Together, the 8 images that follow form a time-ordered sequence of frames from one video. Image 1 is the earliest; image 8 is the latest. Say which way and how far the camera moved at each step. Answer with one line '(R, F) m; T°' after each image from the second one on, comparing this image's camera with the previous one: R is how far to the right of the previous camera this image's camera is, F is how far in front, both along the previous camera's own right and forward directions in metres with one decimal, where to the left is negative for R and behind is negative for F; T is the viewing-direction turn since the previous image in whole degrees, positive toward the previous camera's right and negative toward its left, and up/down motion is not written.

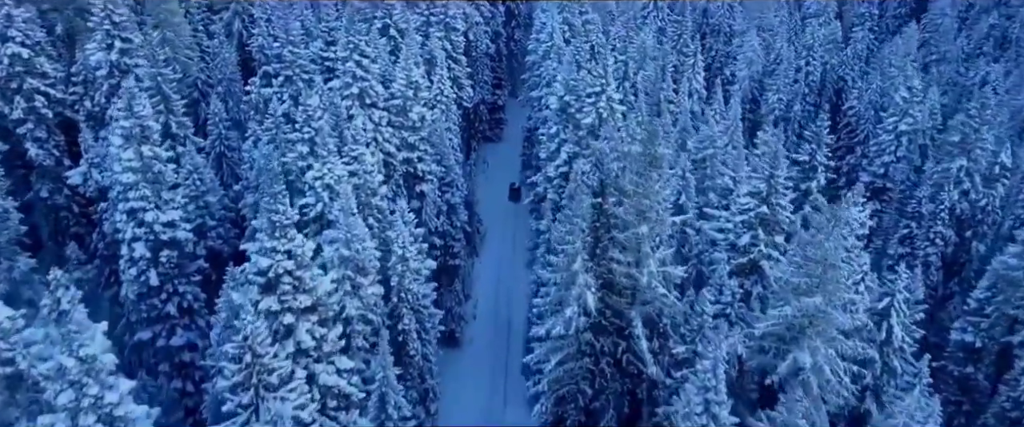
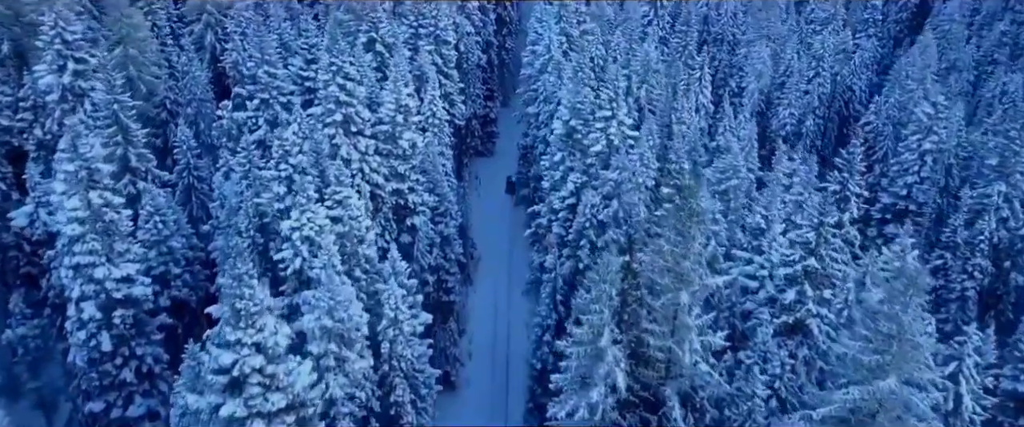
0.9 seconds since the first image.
(-0.8, +4.5) m; +1°
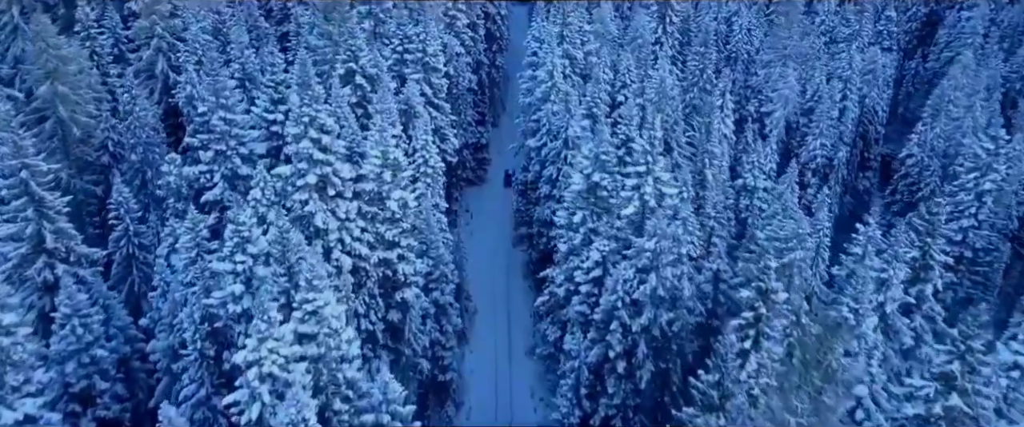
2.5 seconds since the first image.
(-1.3, +7.5) m; +1°
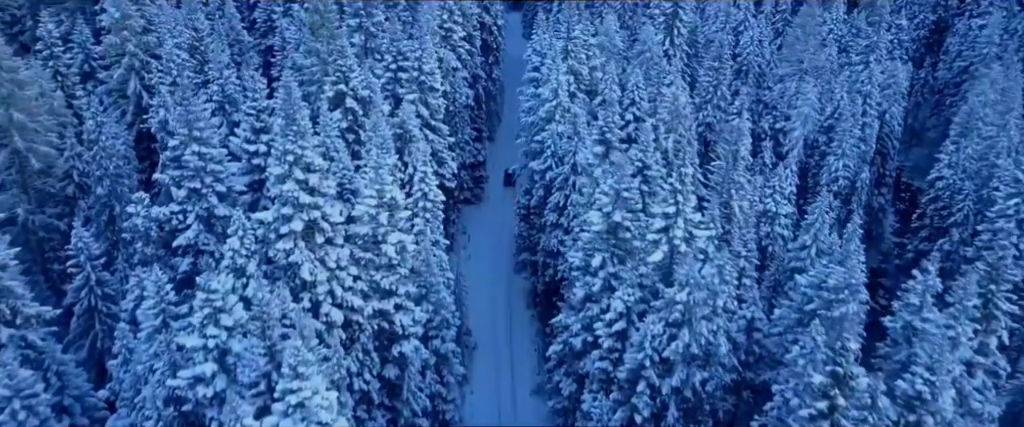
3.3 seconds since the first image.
(-0.8, +3.9) m; +1°
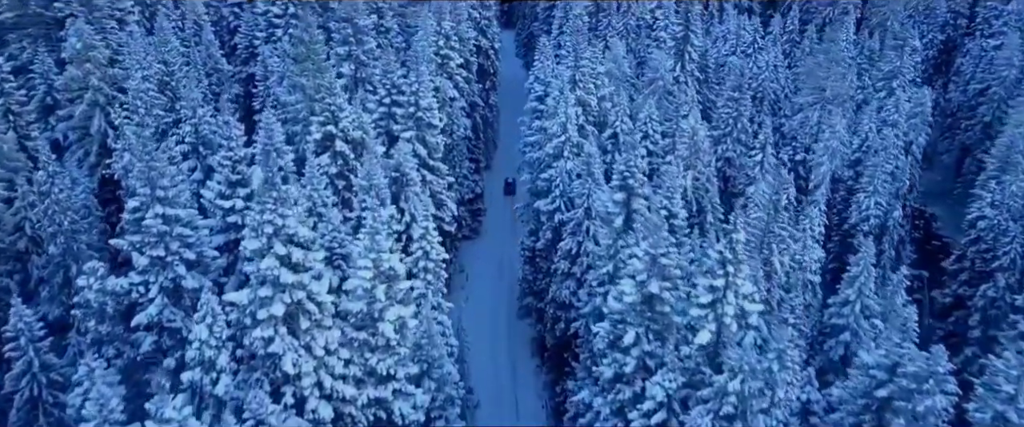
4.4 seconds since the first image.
(-0.9, +4.5) m; +1°
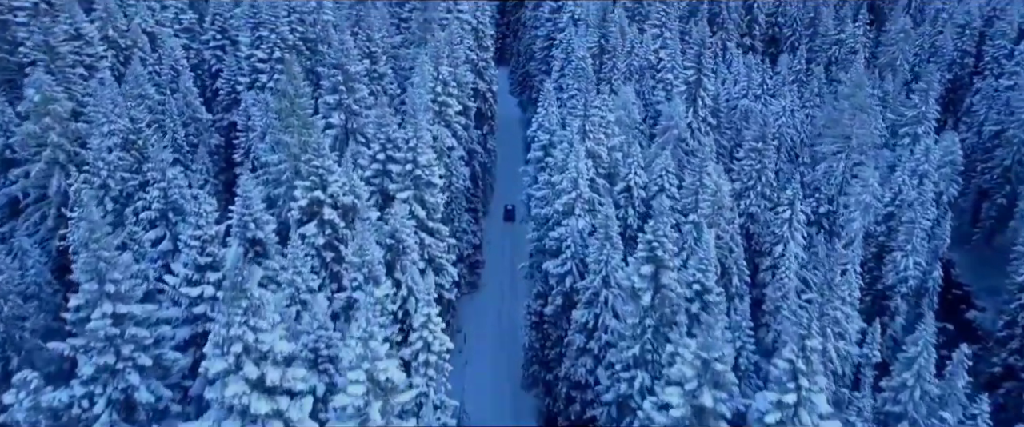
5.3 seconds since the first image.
(-0.8, +4.4) m; +1°
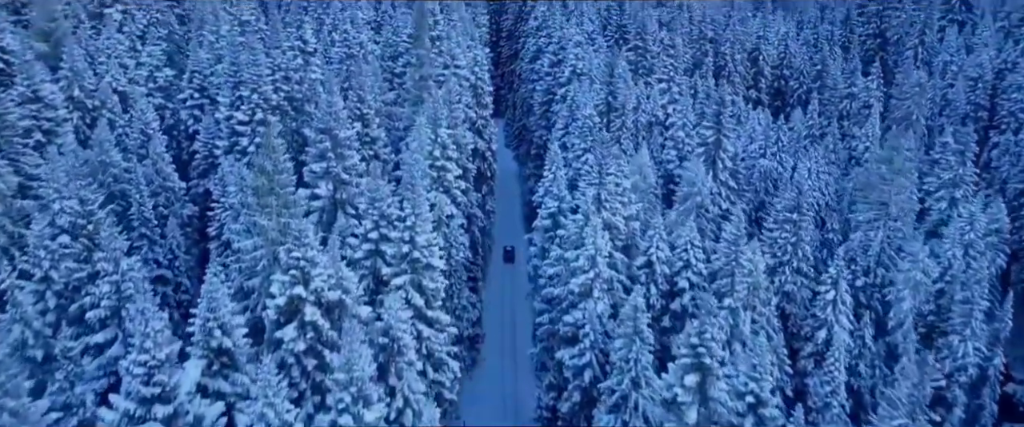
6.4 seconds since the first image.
(-0.8, +5.0) m; +1°
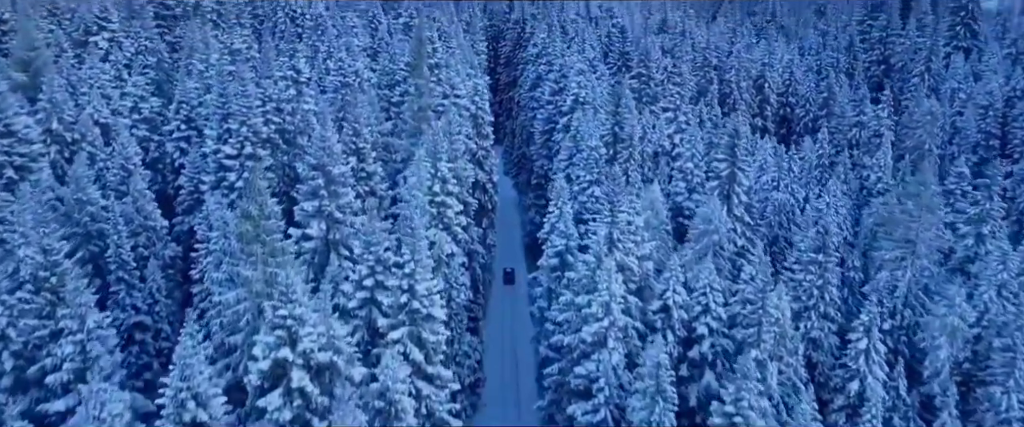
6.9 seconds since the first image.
(-0.4, +2.9) m; 0°
